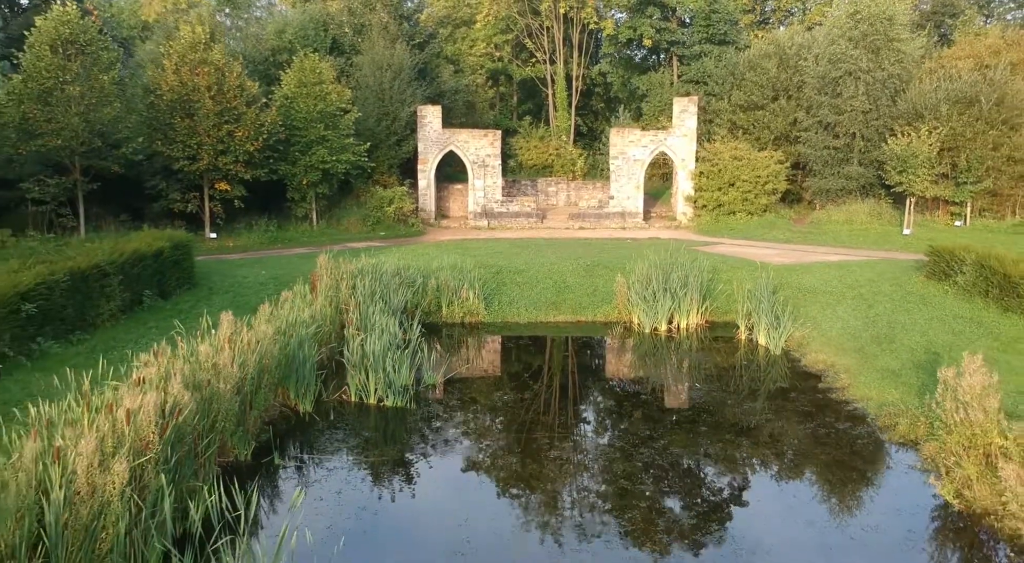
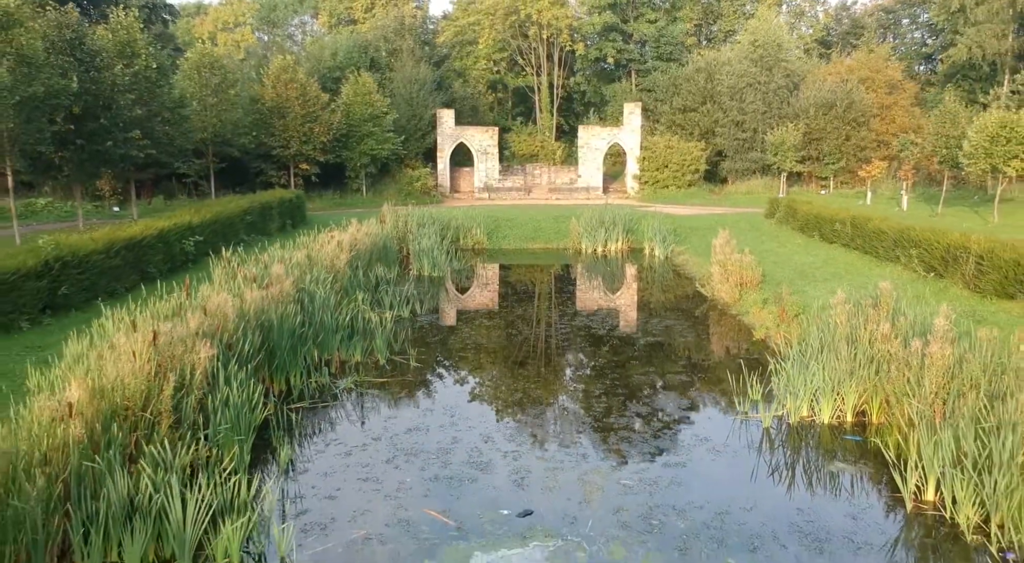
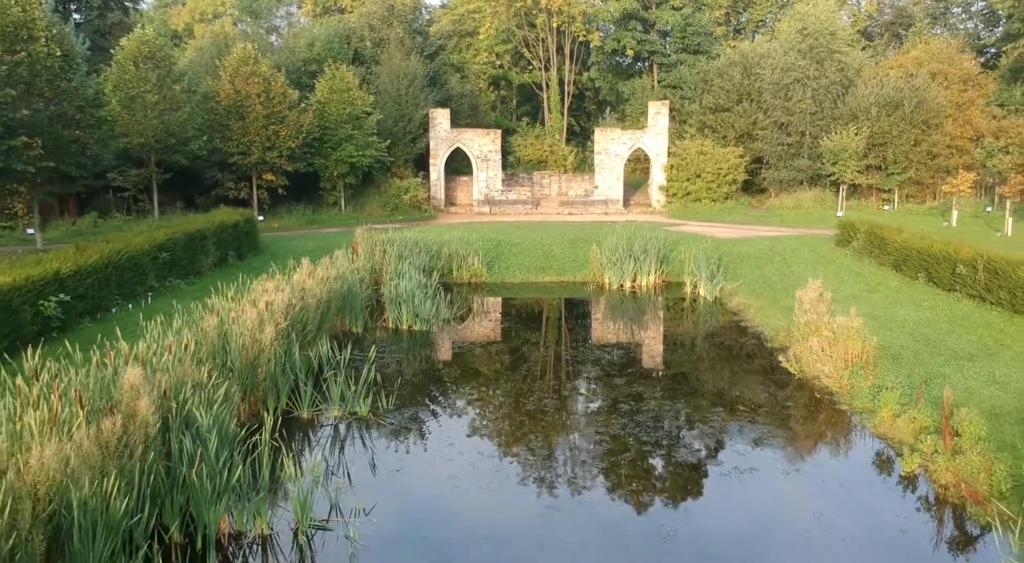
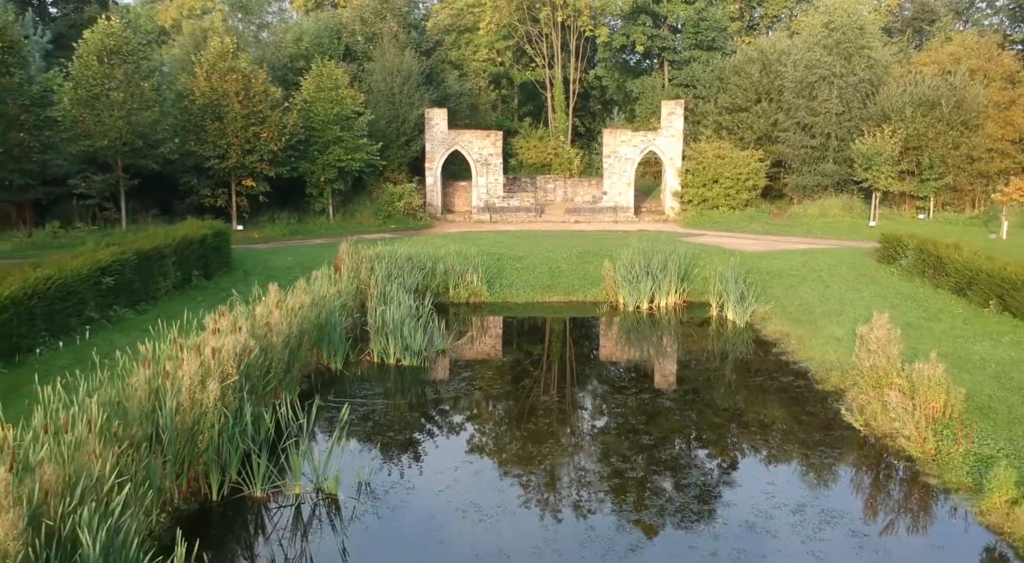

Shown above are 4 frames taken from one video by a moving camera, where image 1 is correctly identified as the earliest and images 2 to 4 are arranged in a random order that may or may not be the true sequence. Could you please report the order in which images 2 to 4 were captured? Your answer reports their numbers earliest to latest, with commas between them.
4, 3, 2
